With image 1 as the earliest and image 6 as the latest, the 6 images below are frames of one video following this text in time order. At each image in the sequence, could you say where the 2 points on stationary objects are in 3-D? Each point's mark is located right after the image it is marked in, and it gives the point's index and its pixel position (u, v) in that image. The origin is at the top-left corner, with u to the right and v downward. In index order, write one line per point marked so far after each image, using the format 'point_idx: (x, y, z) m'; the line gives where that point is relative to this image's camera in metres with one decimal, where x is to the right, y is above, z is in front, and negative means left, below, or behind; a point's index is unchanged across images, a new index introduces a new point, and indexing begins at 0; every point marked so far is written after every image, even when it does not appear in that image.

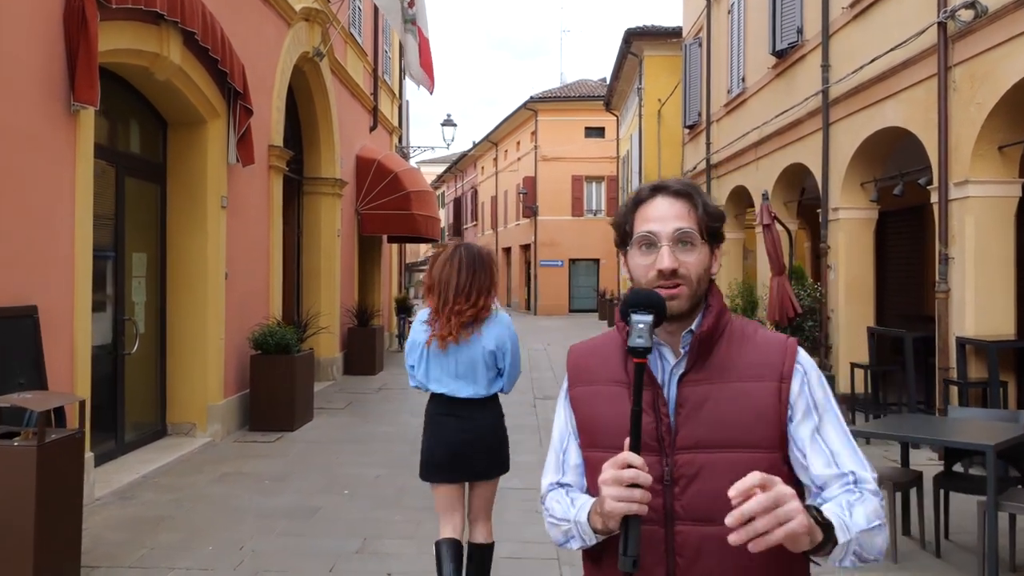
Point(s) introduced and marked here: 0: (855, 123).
0: (+4.0, +1.9, +9.5) m
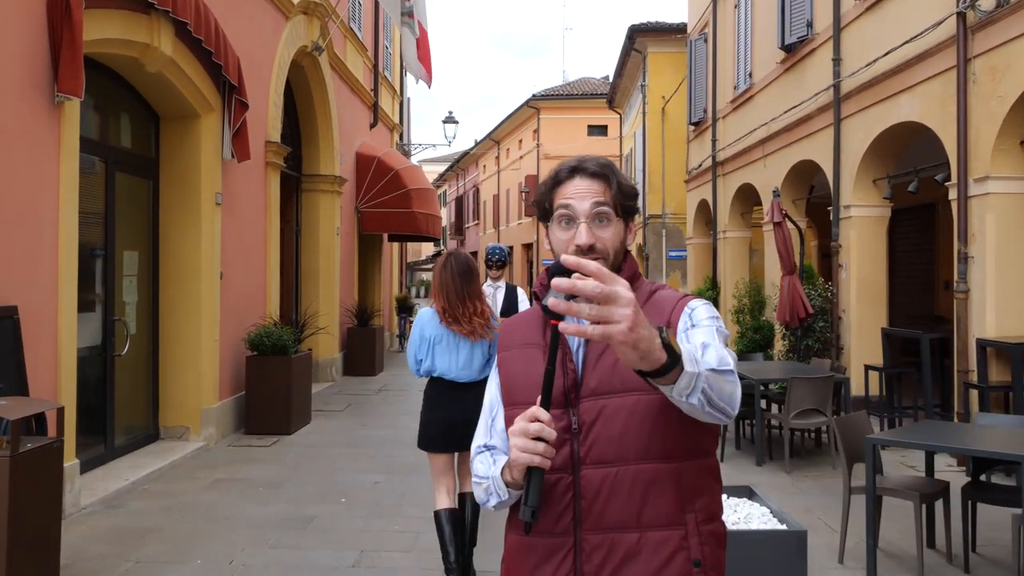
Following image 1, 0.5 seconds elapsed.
0: (+4.0, +1.9, +9.3) m
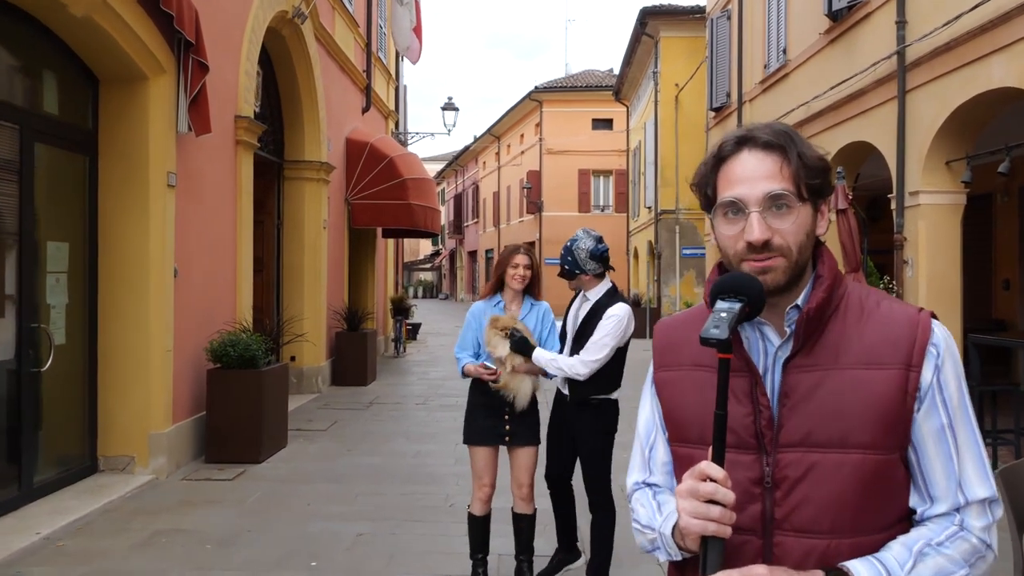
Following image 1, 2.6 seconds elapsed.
0: (+4.1, +1.9, +7.9) m
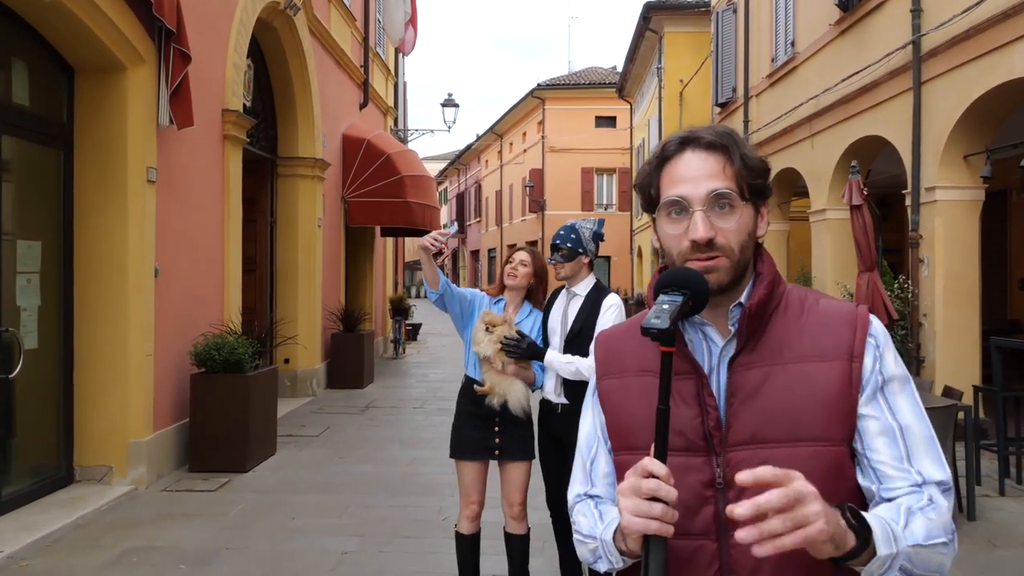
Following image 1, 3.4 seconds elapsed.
0: (+4.1, +1.9, +7.5) m
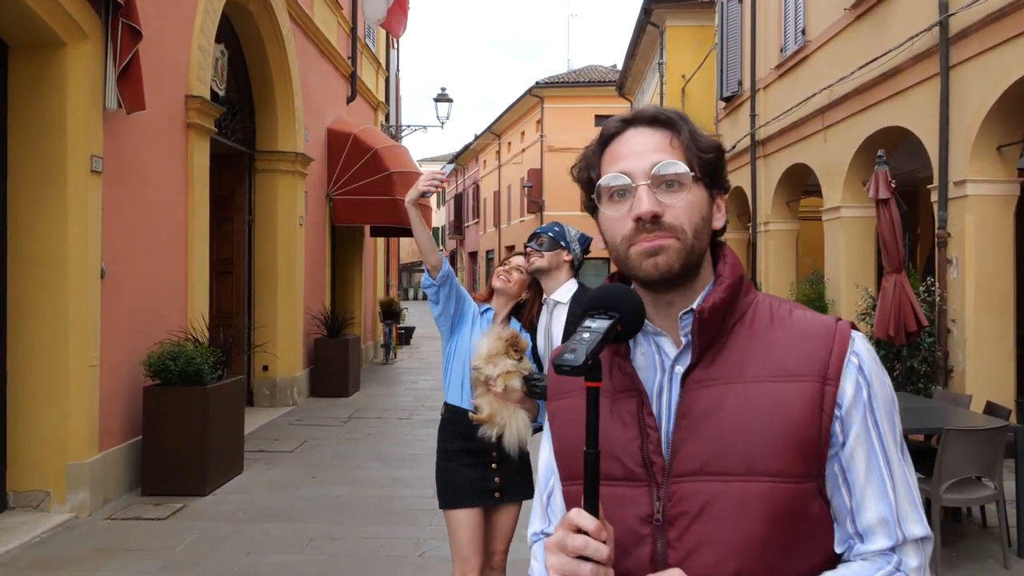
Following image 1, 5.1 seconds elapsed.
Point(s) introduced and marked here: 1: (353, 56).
0: (+4.0, +1.9, +6.9) m
1: (-2.6, +3.8, +13.5) m
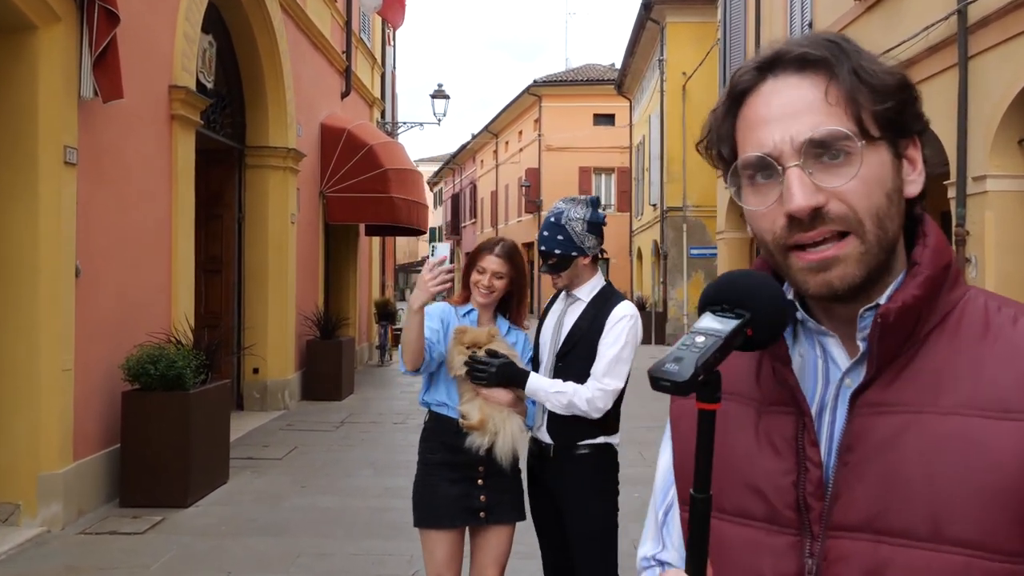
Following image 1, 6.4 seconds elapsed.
0: (+4.0, +1.9, +6.6) m
1: (-2.6, +3.8, +13.2) m
